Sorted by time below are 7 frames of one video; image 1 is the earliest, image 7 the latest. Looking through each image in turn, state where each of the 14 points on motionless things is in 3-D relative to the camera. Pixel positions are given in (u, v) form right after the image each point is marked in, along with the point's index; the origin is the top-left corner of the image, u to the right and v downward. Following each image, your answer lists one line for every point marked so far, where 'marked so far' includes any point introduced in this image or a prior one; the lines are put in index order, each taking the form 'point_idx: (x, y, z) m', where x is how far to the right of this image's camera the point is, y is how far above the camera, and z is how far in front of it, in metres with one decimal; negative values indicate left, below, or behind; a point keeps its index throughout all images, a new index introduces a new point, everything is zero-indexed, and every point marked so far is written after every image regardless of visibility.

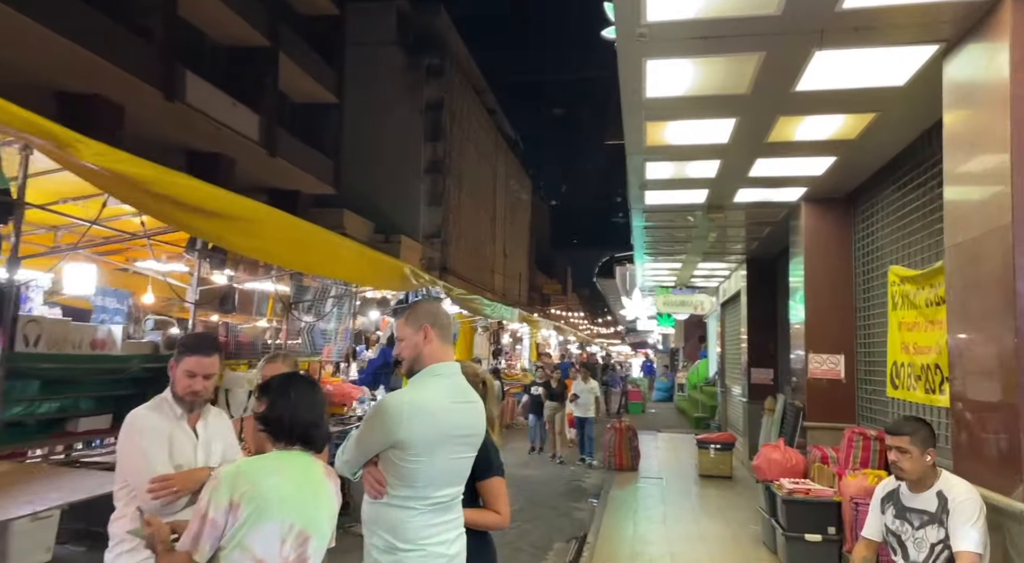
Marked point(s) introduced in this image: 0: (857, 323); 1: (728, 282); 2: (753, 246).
0: (+3.5, -0.4, +7.2) m
1: (+4.5, 0.0, +15.0) m
2: (+3.6, +0.6, +10.8) m
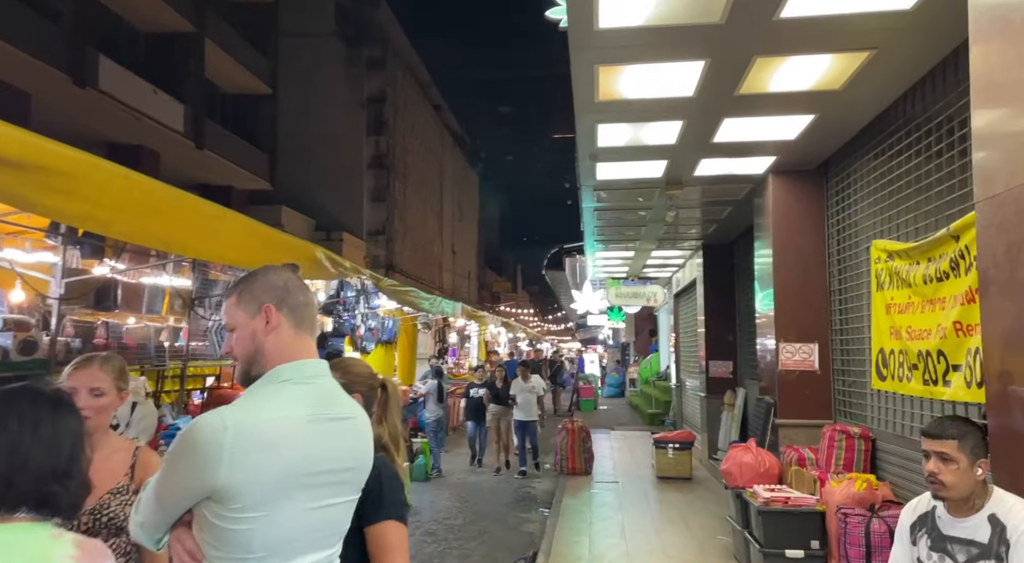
0: (+2.9, -0.2, +6.5) m
1: (+3.4, +0.2, +14.3) m
2: (+2.8, +0.7, +10.1) m
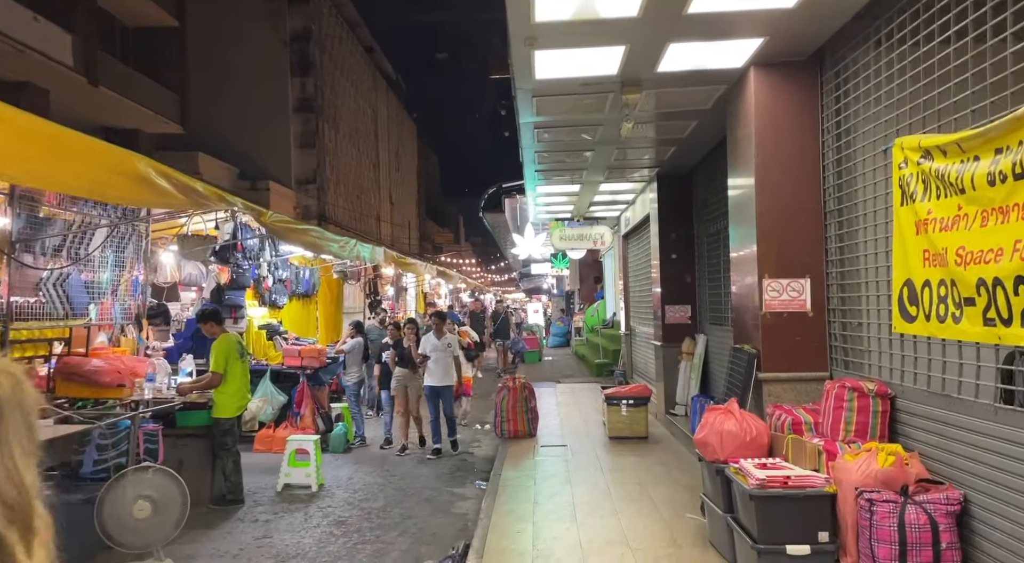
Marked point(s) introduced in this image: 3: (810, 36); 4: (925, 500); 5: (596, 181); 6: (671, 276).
0: (+2.3, +0.4, +5.2) m
1: (+2.2, +1.3, +13.0) m
2: (+1.9, +1.6, +8.7) m
3: (+2.1, +1.7, +5.0) m
4: (+2.0, -1.1, +3.6) m
5: (+1.2, +1.5, +10.5) m
6: (+2.2, +0.1, +9.9) m
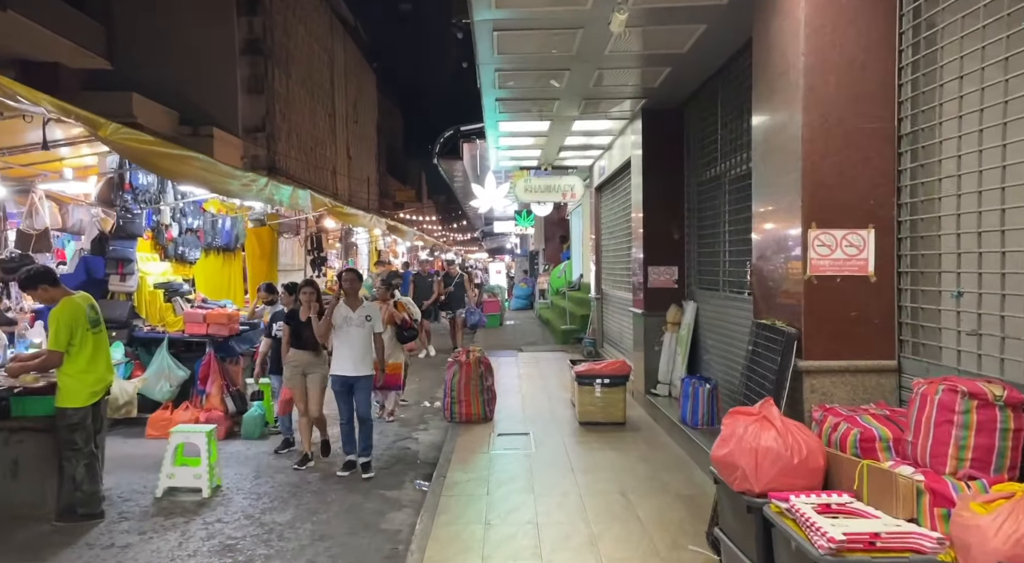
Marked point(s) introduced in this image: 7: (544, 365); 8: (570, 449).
0: (+2.0, +0.6, +3.7) m
1: (+1.5, +2.0, +11.4) m
2: (+1.4, +2.0, +7.1) m
3: (+1.8, +1.9, +3.4) m
4: (+1.8, -0.9, +2.1) m
5: (+0.7, +2.0, +8.9) m
6: (+1.7, +0.6, +8.4) m
7: (+0.5, -1.4, +11.8) m
8: (+0.5, -1.5, +6.6) m
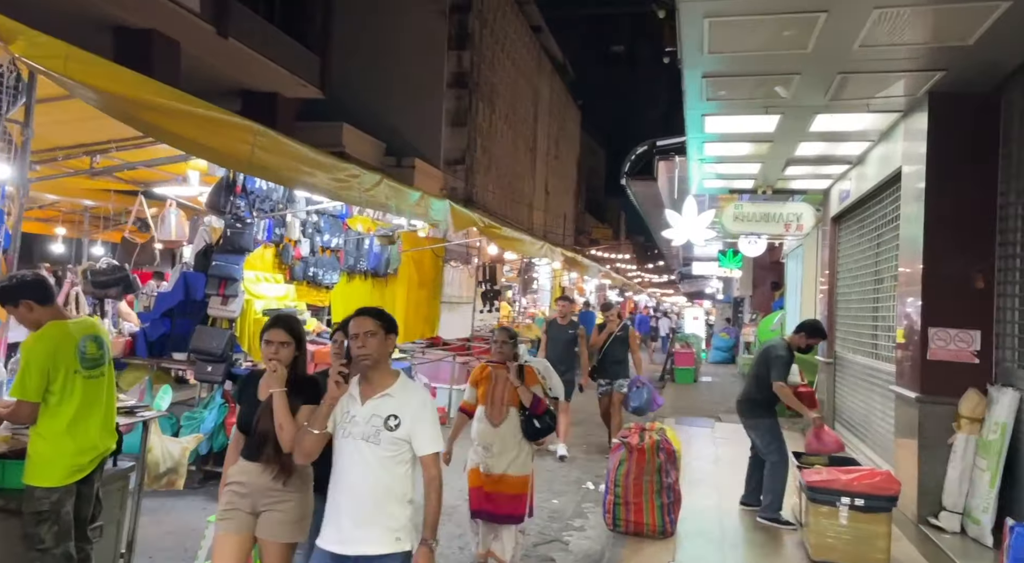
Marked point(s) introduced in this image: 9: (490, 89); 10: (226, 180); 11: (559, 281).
0: (+2.4, +0.3, +0.9) m
1: (+4.0, +1.2, +8.6) m
2: (+2.8, +1.5, +4.4) m
3: (+2.2, +1.7, +0.8) m
4: (+1.7, -1.1, -0.6) m
5: (+2.6, +1.5, +6.3) m
6: (+3.3, 0.0, +5.6) m
7: (+3.0, -2.0, +9.0) m
8: (+1.6, -1.9, +4.0) m
9: (-0.4, +4.2, +15.9) m
10: (-2.5, +0.9, +6.2) m
11: (+1.2, 0.0, +19.1) m
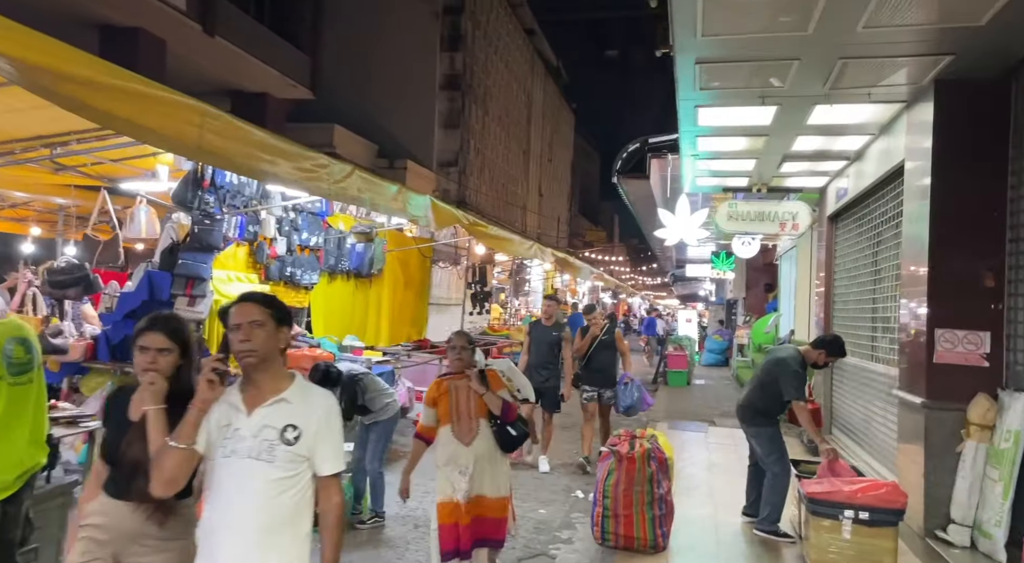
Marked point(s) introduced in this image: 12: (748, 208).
0: (+2.3, +0.4, +0.6) m
1: (+3.9, +1.2, +8.3) m
2: (+2.7, +1.6, +4.1) m
3: (+2.1, +1.7, +0.5) m
4: (+1.6, -1.0, -0.9) m
5: (+2.5, +1.5, +6.0) m
6: (+3.2, 0.0, +5.3) m
7: (+2.8, -2.1, +8.7) m
8: (+1.5, -1.9, +3.7) m
9: (-0.6, +4.2, +15.6) m
10: (-2.6, +0.9, +5.9) m
11: (+1.0, 0.0, +18.8) m
12: (+3.1, +1.0, +9.6) m
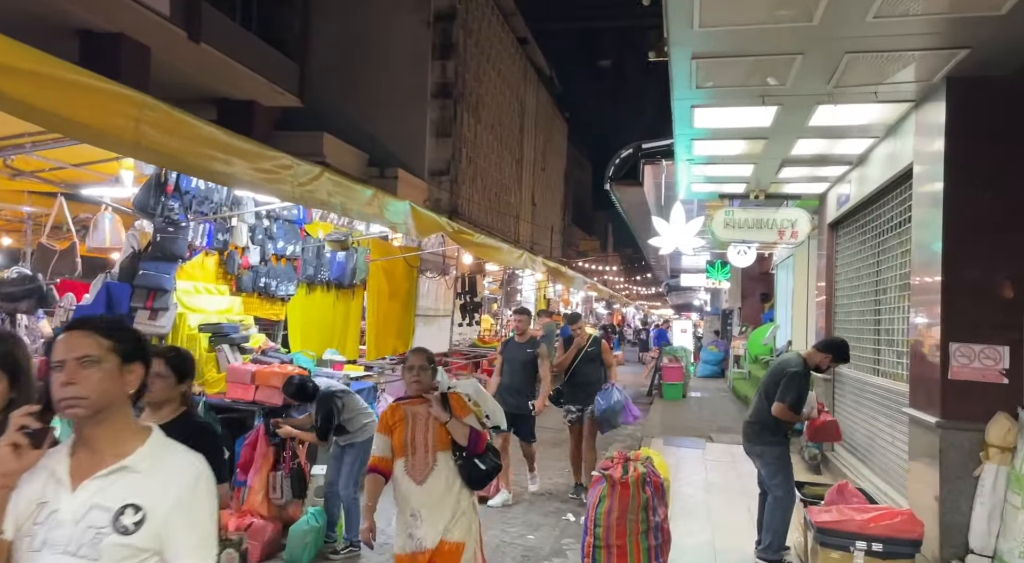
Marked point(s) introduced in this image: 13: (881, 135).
0: (+2.2, +0.3, +0.3) m
1: (+3.8, +1.1, +7.9) m
2: (+2.6, +1.5, +3.8) m
3: (+2.1, +1.7, +0.1) m
4: (+1.6, -1.0, -1.3) m
5: (+2.4, +1.4, +5.7) m
6: (+3.1, 0.0, +4.9) m
7: (+2.7, -2.2, +8.4) m
8: (+1.4, -1.9, +3.3) m
9: (-0.8, +3.9, +15.3) m
10: (-2.7, +0.8, +5.5) m
11: (+0.8, -0.3, +18.4) m
12: (+3.0, +0.8, +9.3) m
13: (+3.3, +1.3, +6.5) m
